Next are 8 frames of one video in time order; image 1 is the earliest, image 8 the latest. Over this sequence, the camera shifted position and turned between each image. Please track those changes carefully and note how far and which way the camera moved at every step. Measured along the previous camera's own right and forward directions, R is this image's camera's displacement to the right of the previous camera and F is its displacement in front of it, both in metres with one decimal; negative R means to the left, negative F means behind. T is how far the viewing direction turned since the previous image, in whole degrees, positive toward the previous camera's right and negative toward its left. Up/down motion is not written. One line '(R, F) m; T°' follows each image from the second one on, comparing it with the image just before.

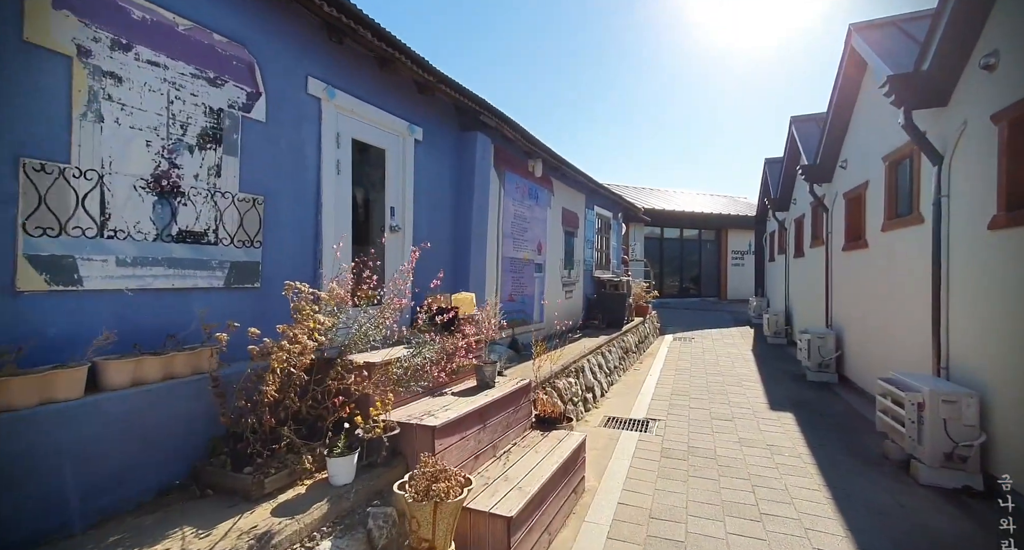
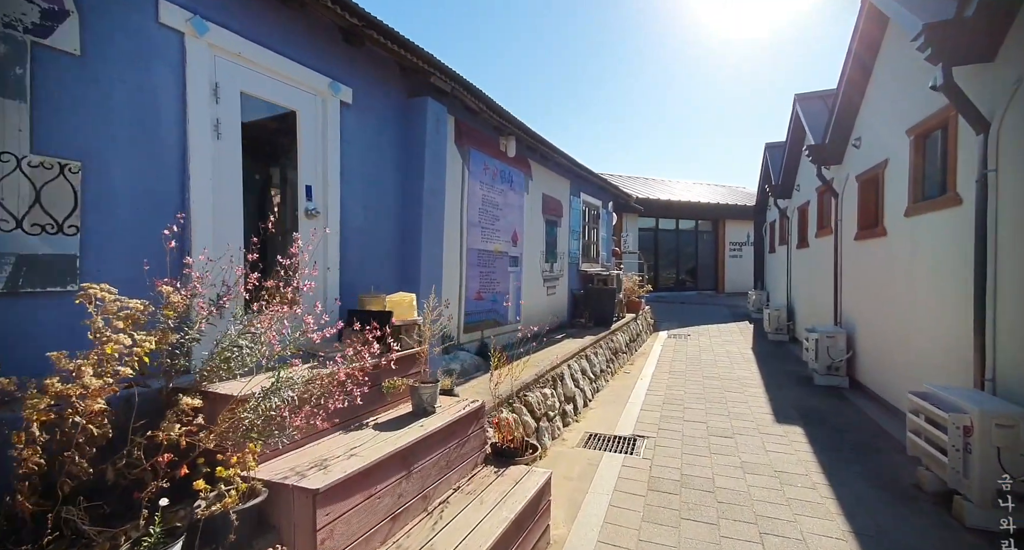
(+0.3, +0.8) m; 0°
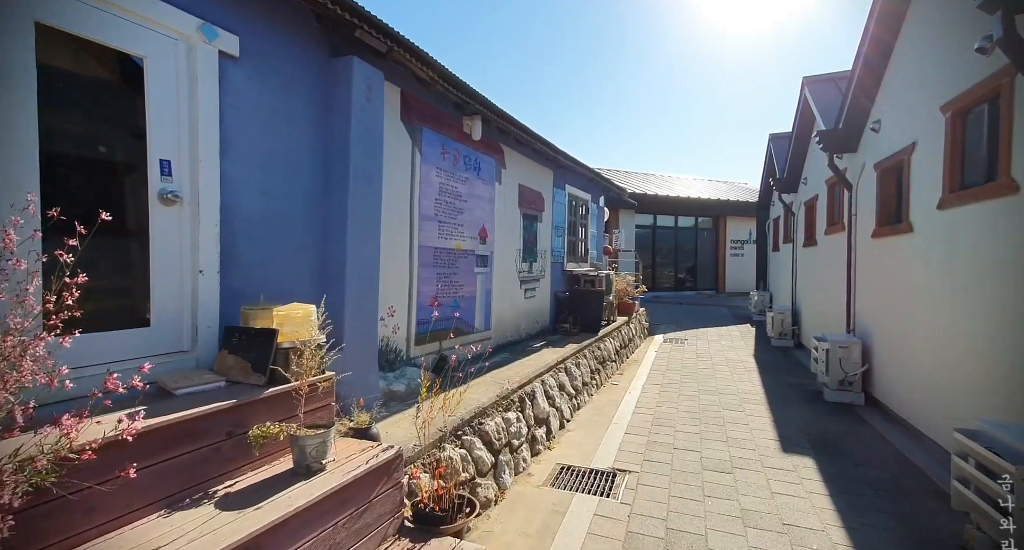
(+0.4, +0.8) m; 0°
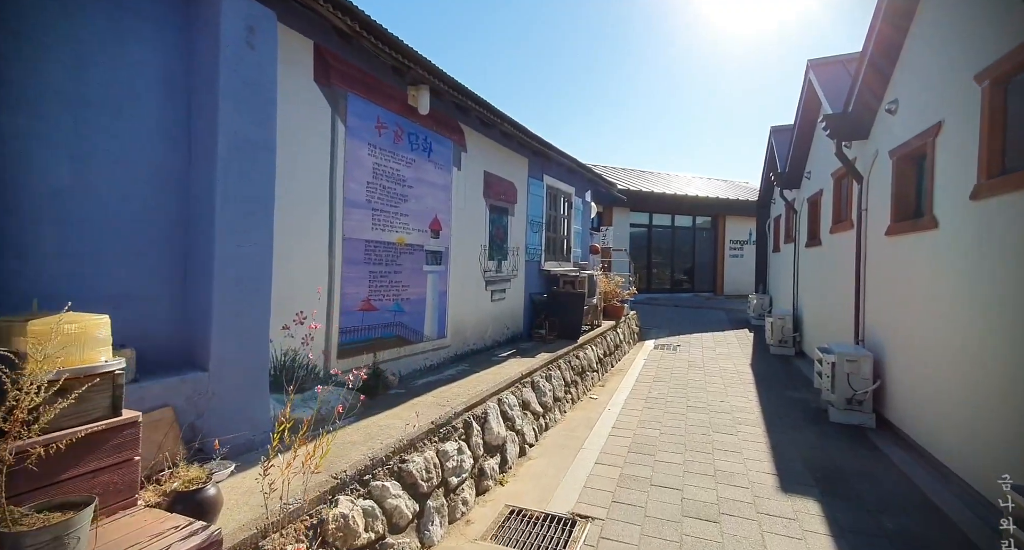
(+0.4, +0.8) m; 0°
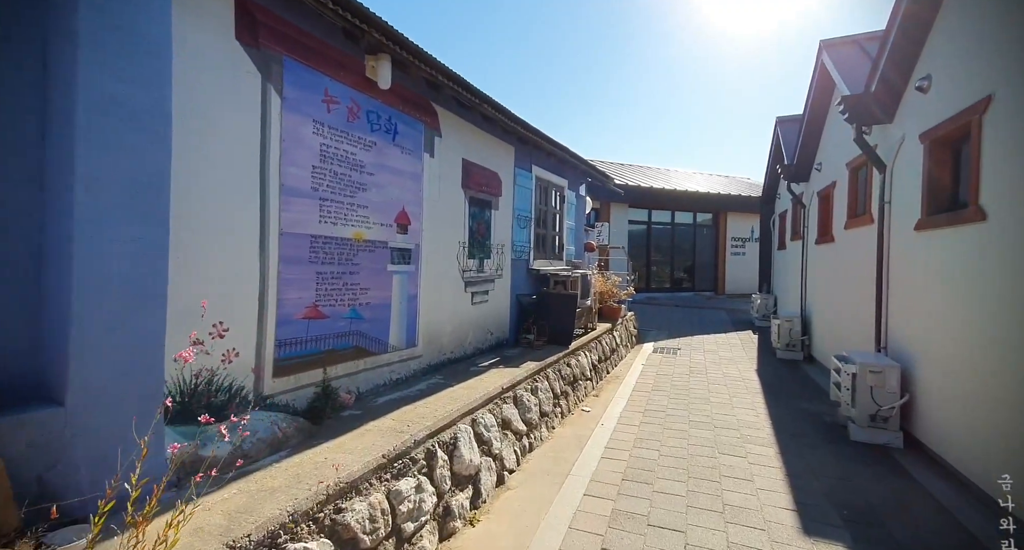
(+0.2, +0.6) m; 0°
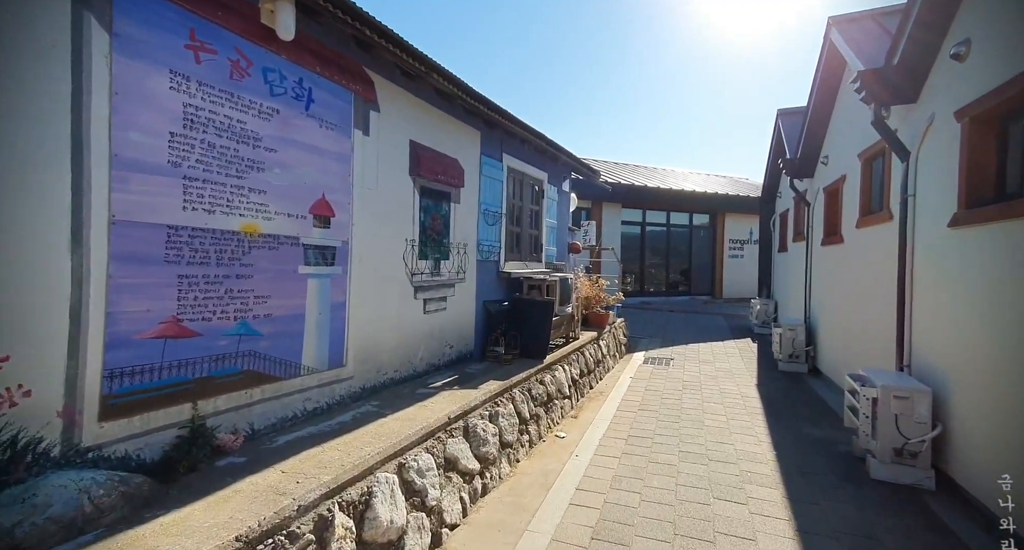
(+0.4, +0.8) m; 0°
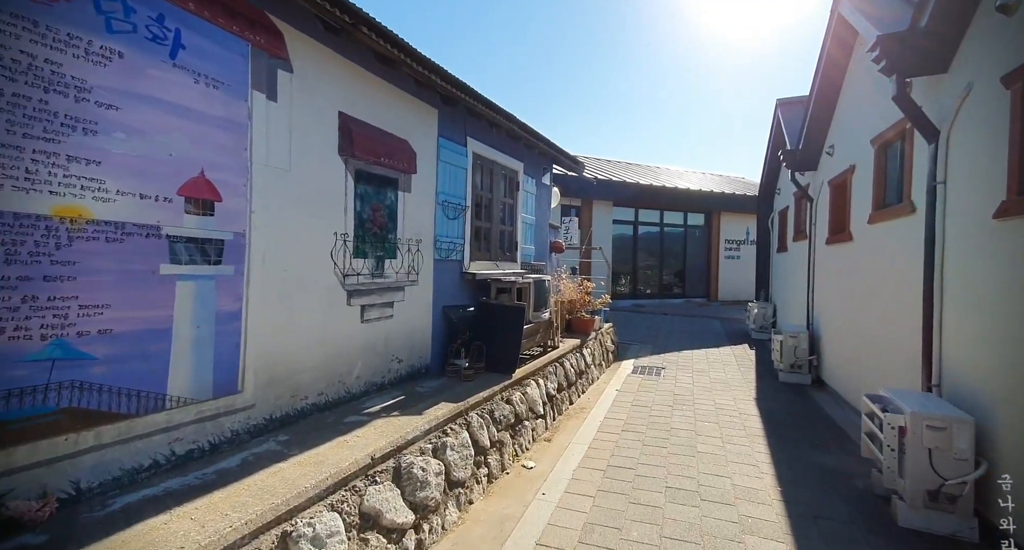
(+0.3, +0.8) m; 0°
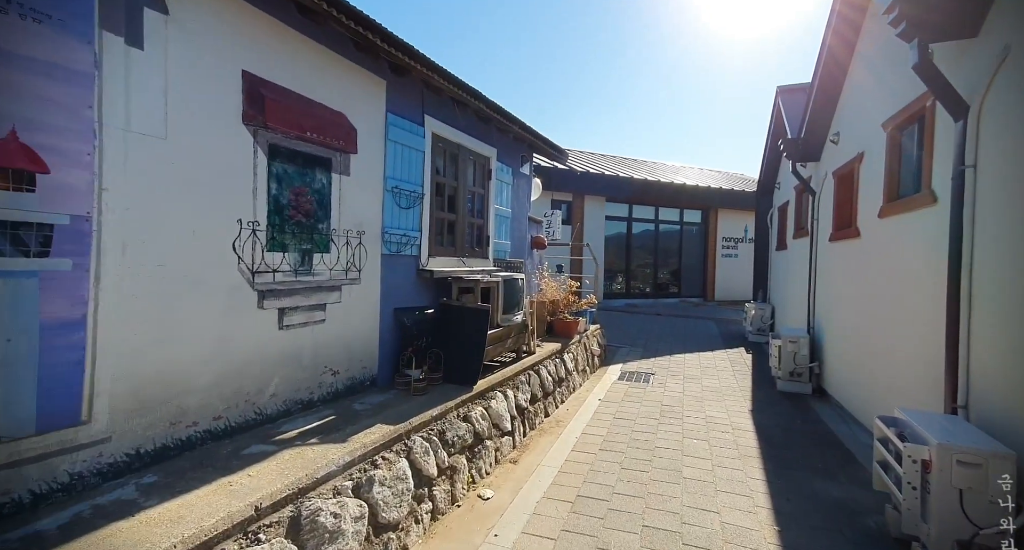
(+0.3, +0.6) m; 0°
